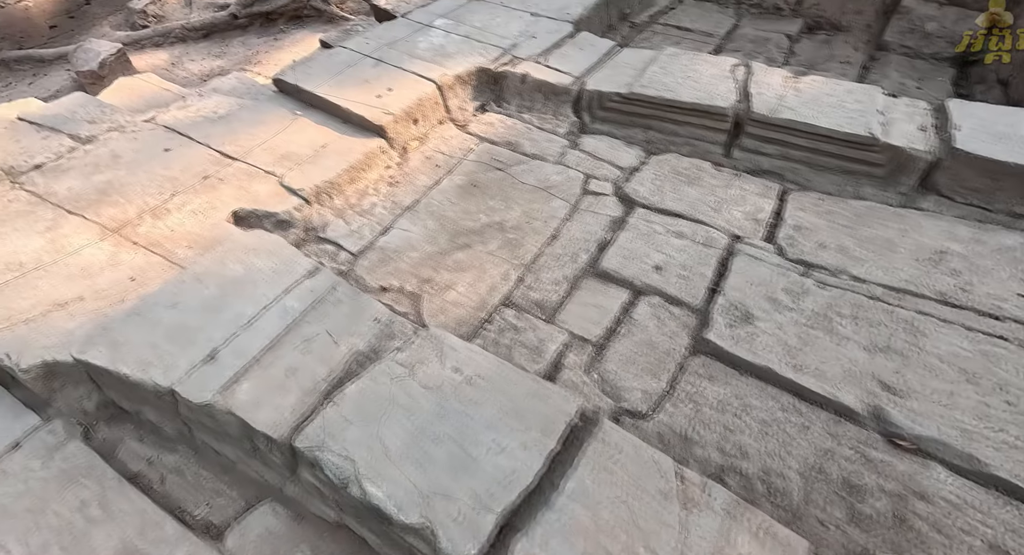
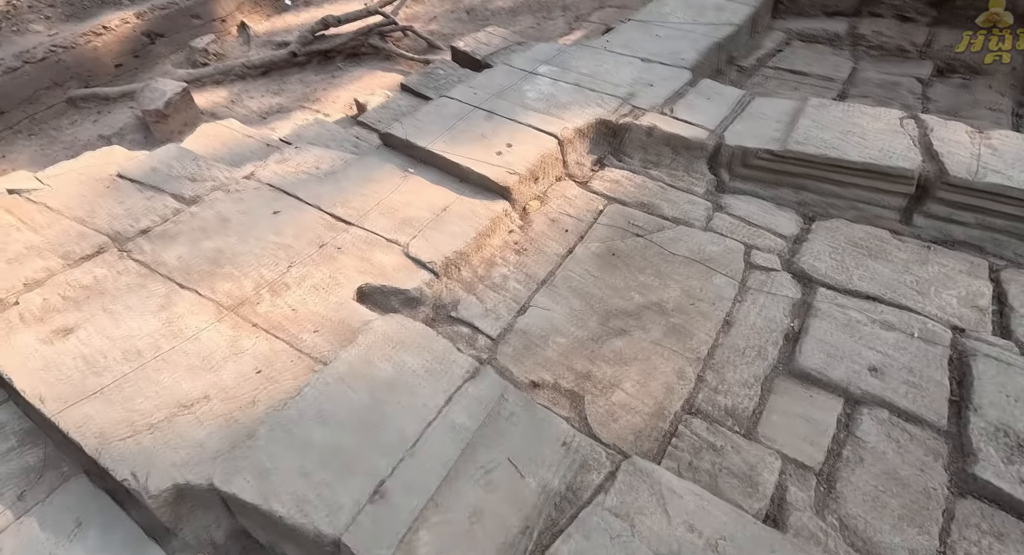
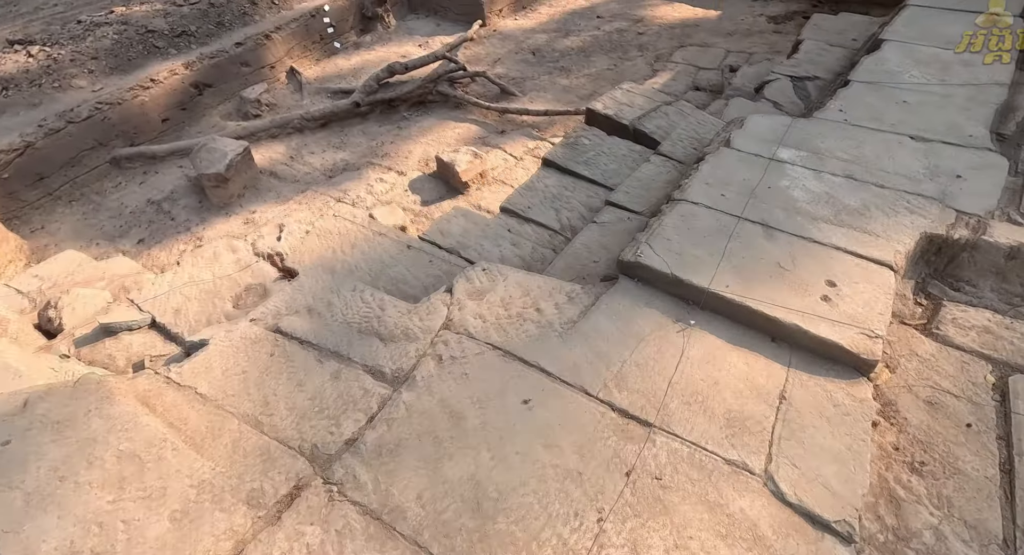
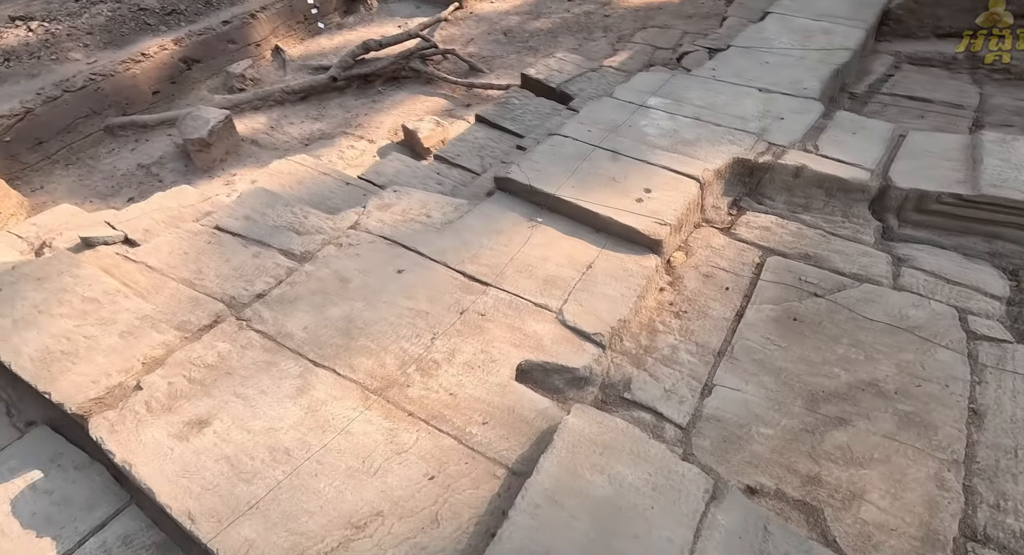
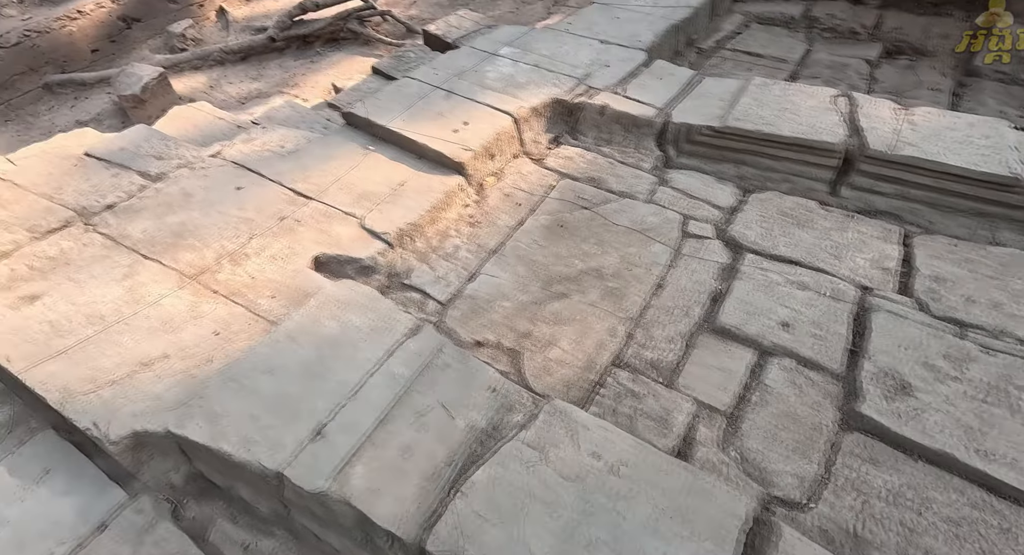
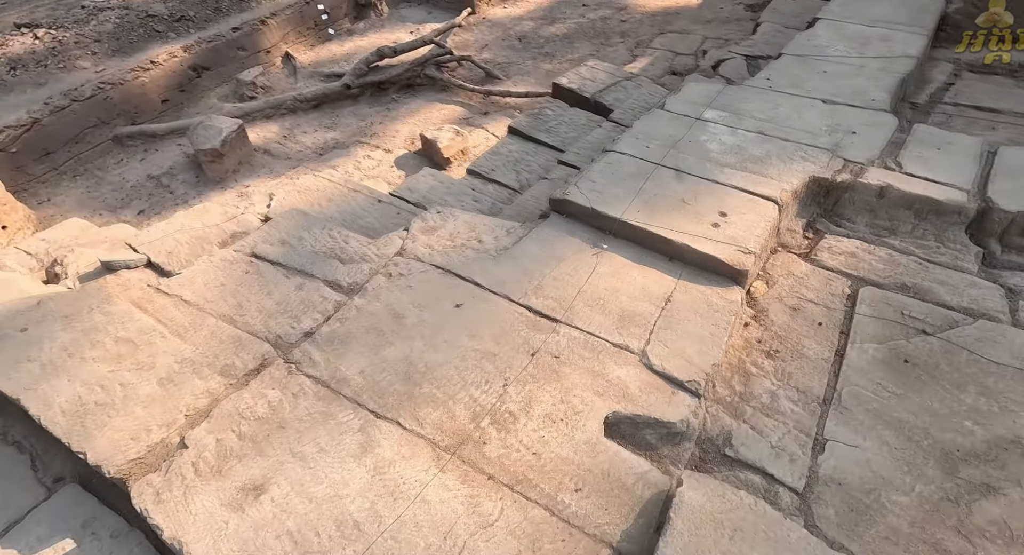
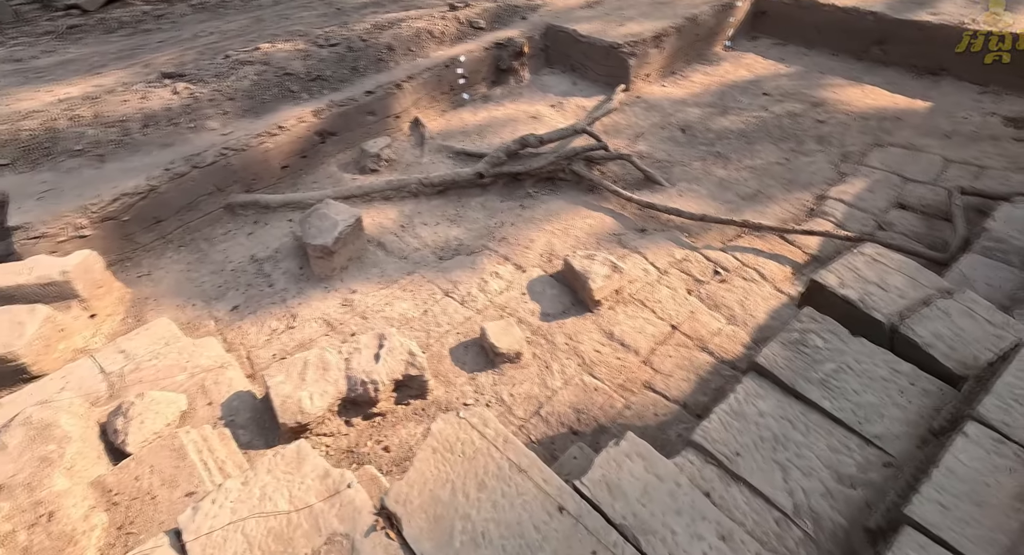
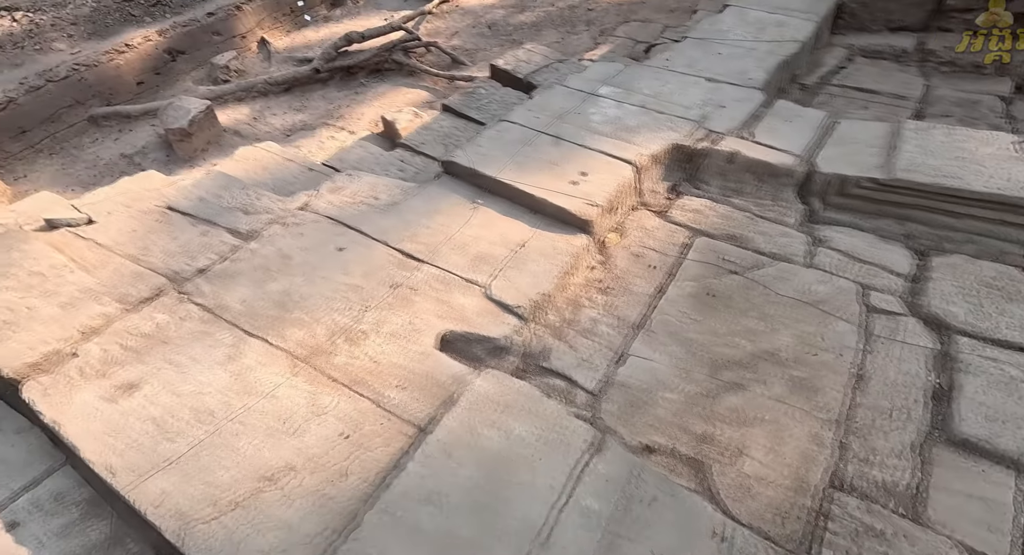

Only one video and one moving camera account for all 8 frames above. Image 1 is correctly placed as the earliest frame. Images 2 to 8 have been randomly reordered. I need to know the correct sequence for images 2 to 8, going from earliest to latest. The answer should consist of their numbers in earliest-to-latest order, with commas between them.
5, 2, 8, 4, 6, 3, 7
